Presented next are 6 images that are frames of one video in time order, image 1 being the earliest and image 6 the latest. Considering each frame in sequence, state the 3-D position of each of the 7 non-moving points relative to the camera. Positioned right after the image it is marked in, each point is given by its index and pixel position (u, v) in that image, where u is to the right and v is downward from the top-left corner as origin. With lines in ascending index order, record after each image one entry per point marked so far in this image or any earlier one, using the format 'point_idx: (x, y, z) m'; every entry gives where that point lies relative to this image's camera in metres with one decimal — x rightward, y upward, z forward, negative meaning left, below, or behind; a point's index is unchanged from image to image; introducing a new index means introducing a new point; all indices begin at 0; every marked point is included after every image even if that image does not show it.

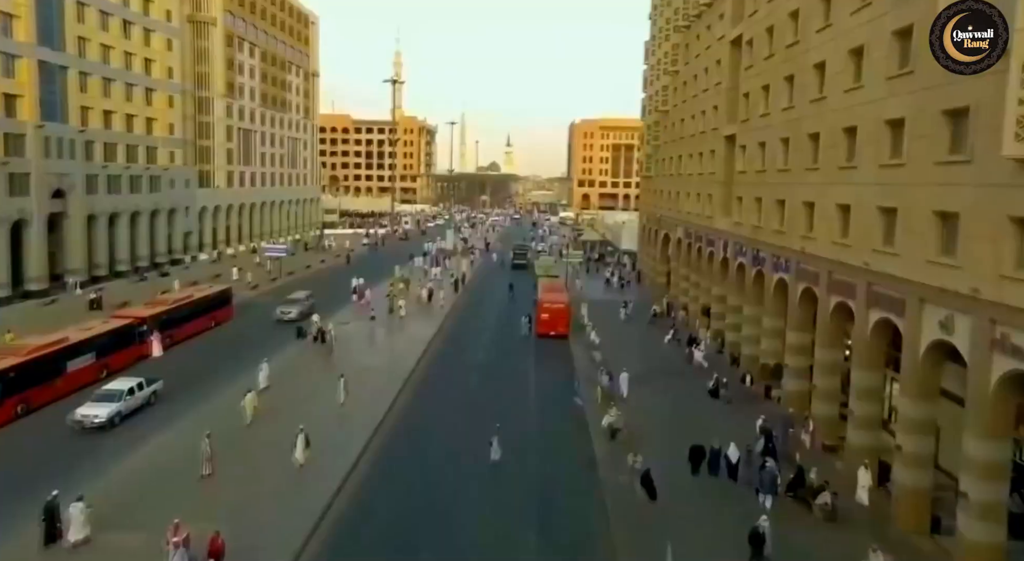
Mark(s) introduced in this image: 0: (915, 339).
0: (+9.0, -1.3, +17.3) m
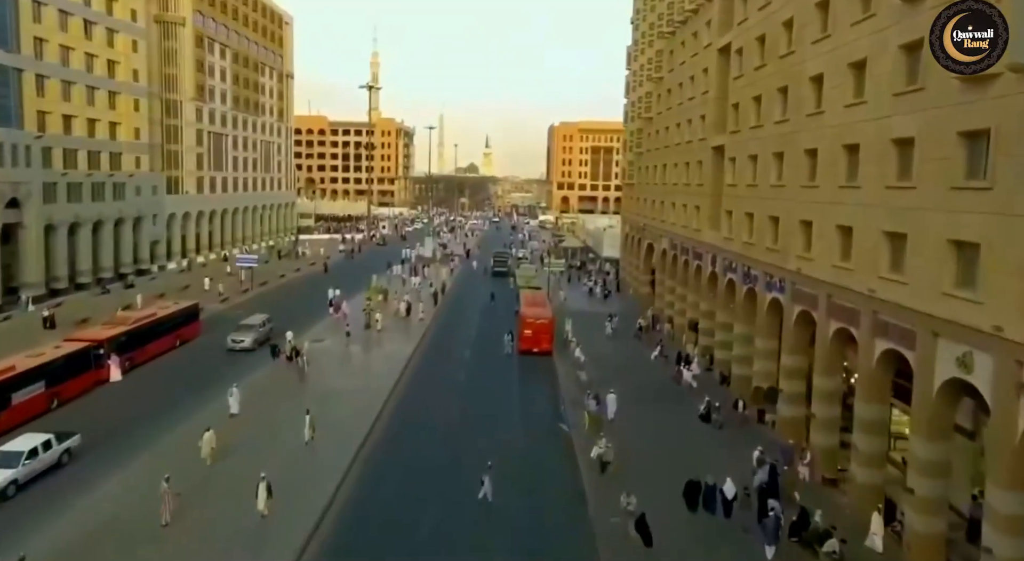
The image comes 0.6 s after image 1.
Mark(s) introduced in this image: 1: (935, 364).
0: (+8.7, -1.9, +16.2) m
1: (+8.7, -1.7, +15.9) m
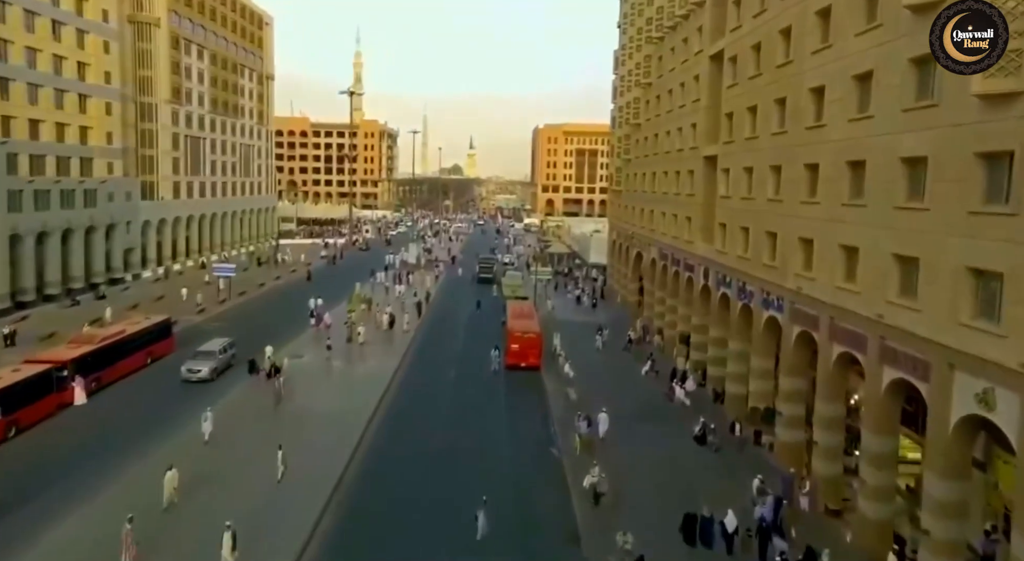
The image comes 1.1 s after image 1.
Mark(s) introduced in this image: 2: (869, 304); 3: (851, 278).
0: (+8.5, -2.5, +15.3) m
1: (+8.5, -2.3, +15.0) m
2: (+8.5, -0.6, +18.4) m
3: (+8.7, +0.1, +19.9) m
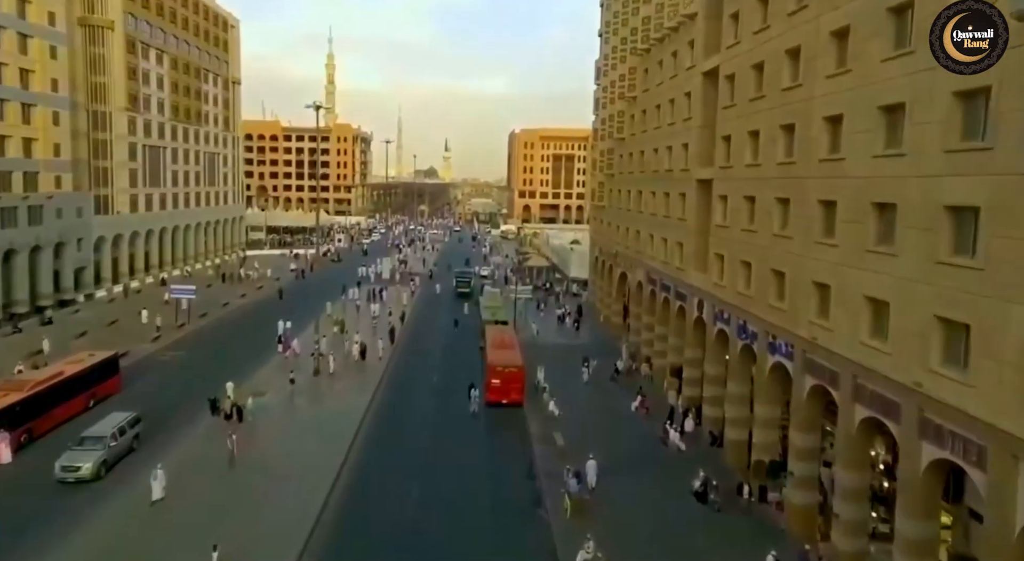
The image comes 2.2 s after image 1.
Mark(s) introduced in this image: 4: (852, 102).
0: (+8.3, -3.8, +13.1) m
1: (+8.3, -3.5, +12.8) m
2: (+8.2, -1.8, +16.2) m
3: (+8.4, -1.2, +17.7) m
4: (+8.4, +4.4, +19.1) m
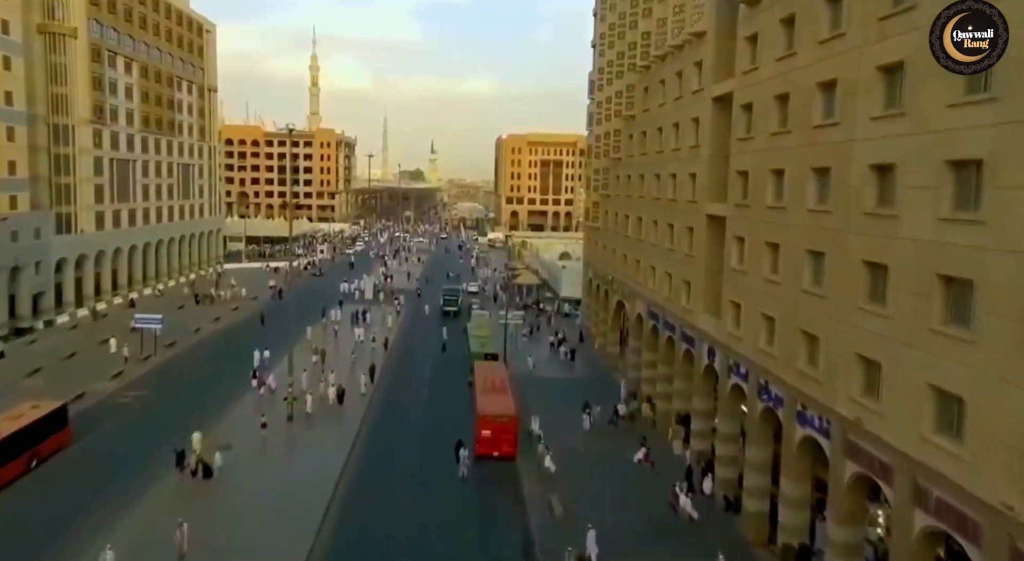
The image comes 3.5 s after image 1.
0: (+8.4, -5.4, +10.3) m
1: (+8.4, -5.2, +10.0) m
2: (+8.2, -3.5, +13.4) m
3: (+8.4, -2.9, +15.0) m
4: (+8.4, +2.8, +16.3) m
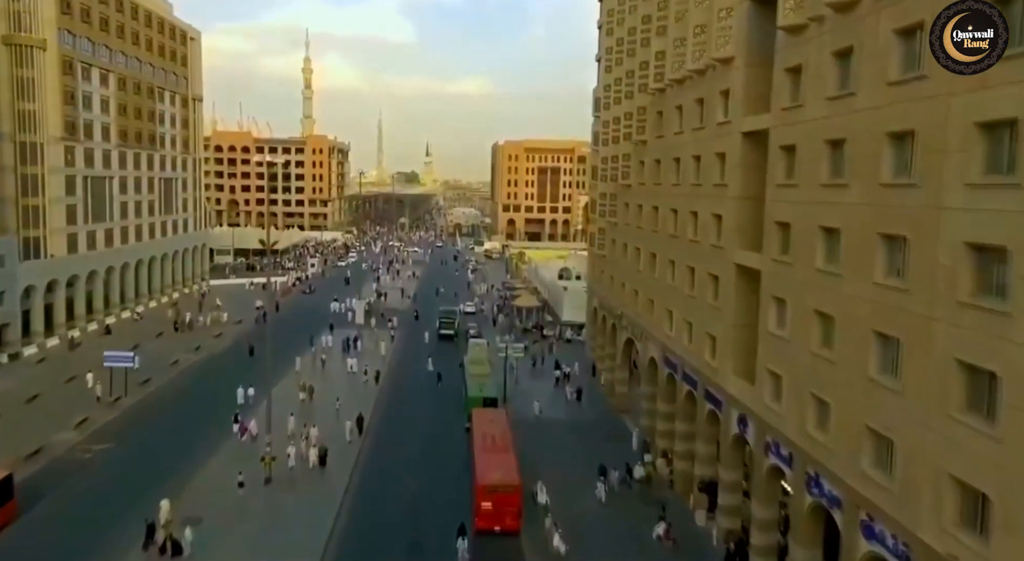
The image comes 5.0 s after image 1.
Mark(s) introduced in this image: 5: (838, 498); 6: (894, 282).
0: (+8.7, -7.4, +7.1) m
1: (+8.7, -7.1, +6.8) m
2: (+8.5, -5.5, +10.2) m
3: (+8.6, -4.8, +11.7) m
4: (+8.7, +0.8, +13.1) m
5: (+7.9, -5.3, +18.8) m
6: (+8.3, 0.0, +16.8) m
